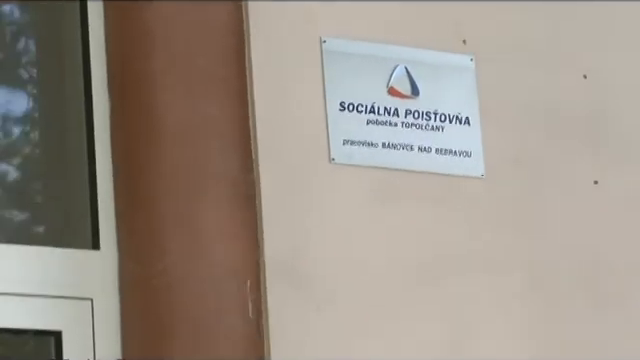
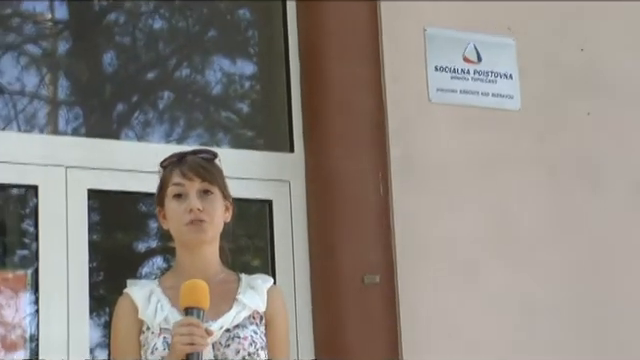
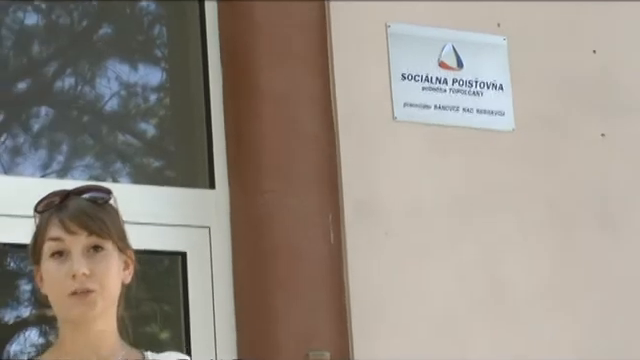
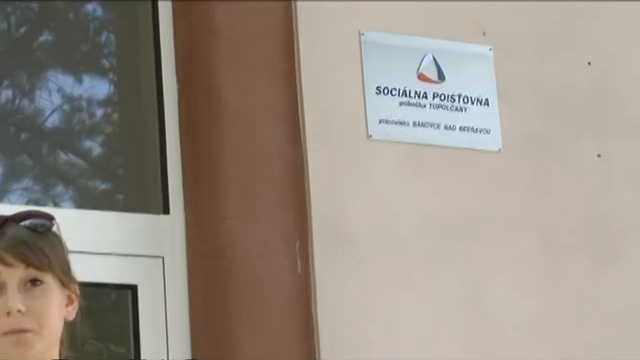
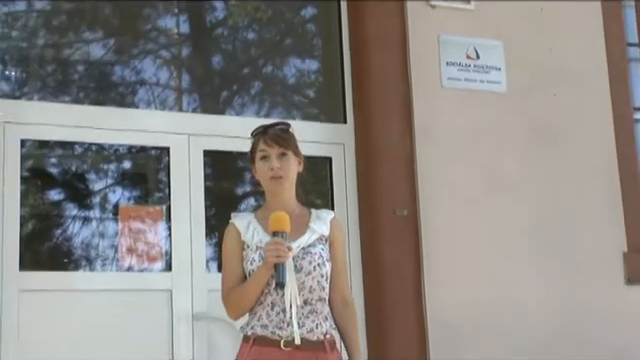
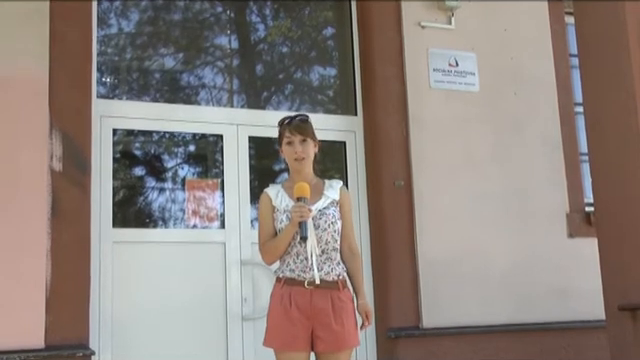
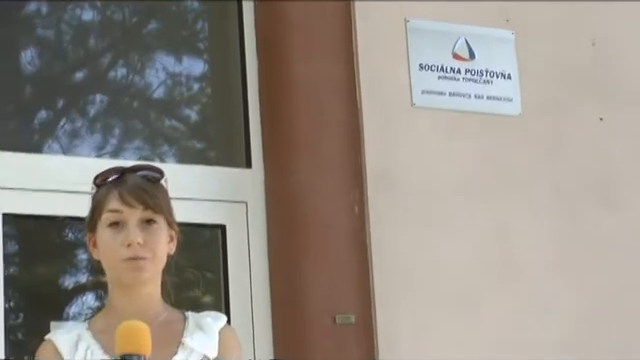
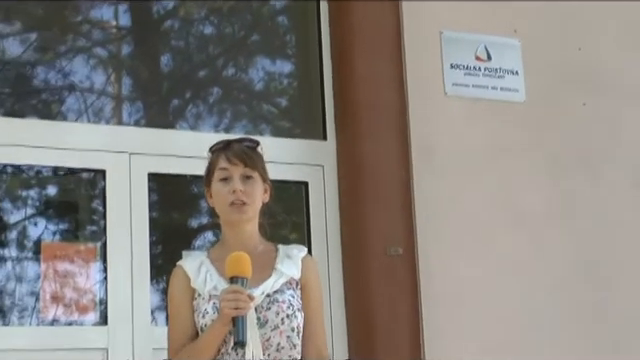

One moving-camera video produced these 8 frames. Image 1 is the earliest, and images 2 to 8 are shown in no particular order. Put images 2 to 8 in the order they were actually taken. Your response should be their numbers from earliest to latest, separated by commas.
4, 3, 7, 2, 8, 5, 6
